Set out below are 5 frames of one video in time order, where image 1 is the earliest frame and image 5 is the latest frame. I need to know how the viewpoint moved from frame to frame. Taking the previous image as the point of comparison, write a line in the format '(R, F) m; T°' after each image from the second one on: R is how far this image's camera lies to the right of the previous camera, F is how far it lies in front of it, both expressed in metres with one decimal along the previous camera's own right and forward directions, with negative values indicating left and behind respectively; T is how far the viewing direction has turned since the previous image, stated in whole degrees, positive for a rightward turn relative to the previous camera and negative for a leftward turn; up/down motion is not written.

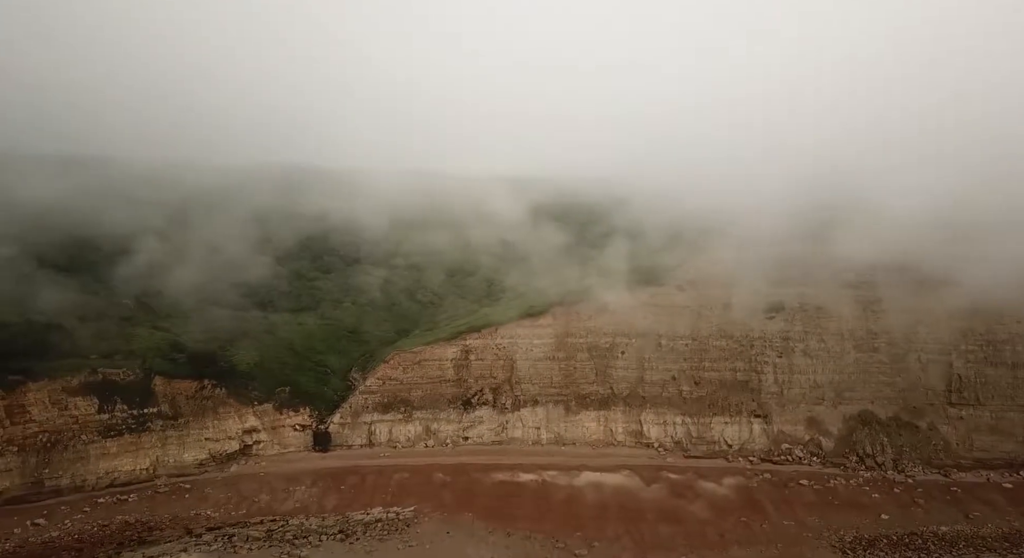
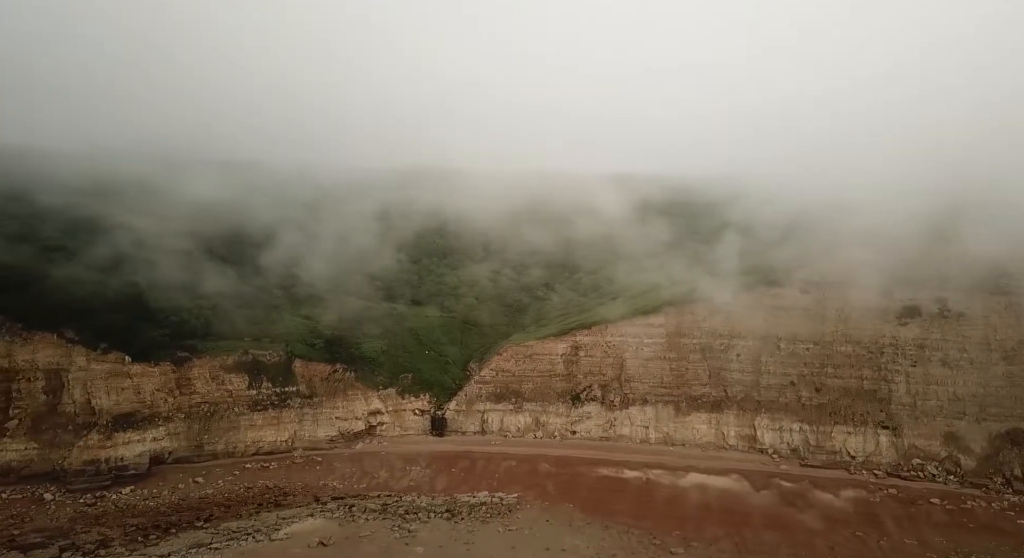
(+0.4, -0.2) m; -11°
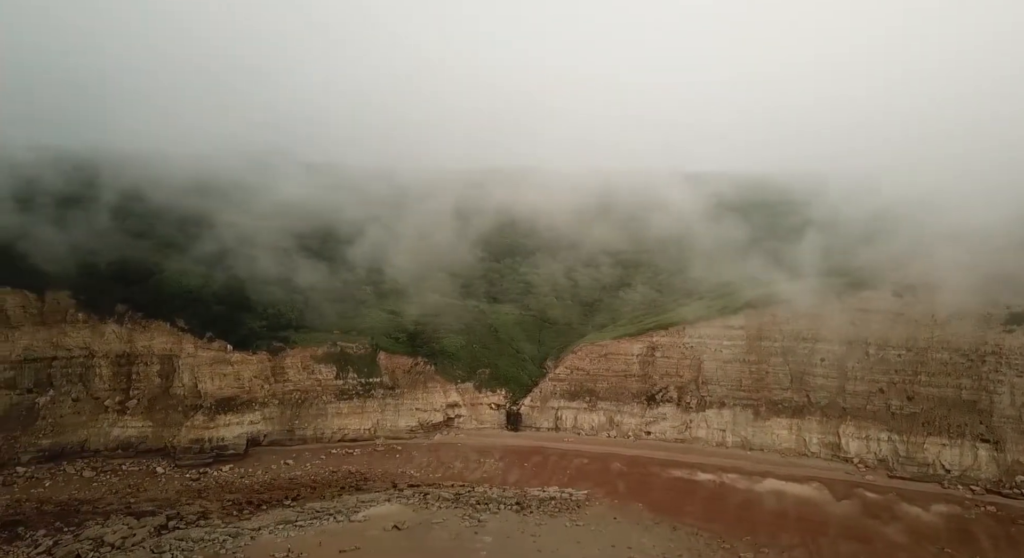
(+0.3, -0.2) m; -8°
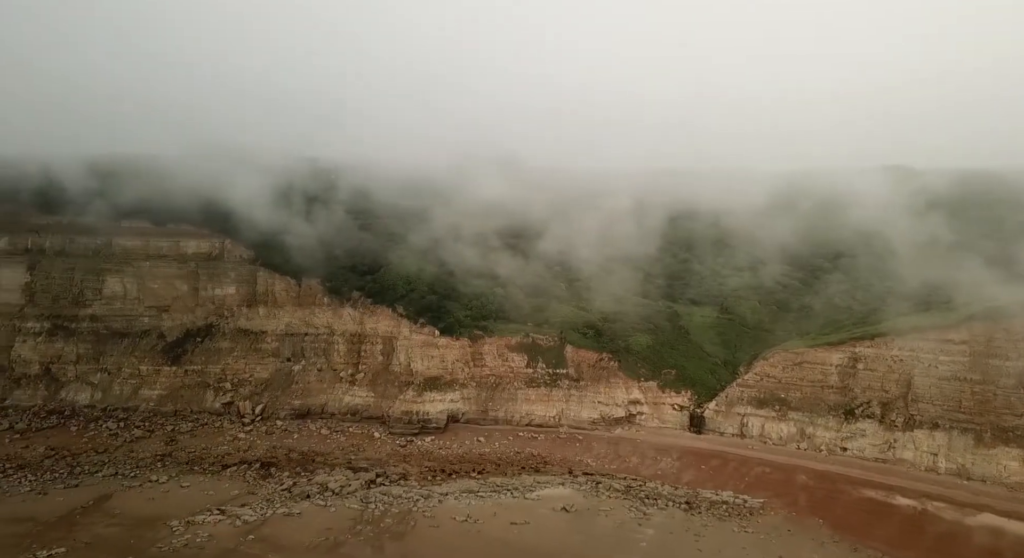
(+0.9, -0.4) m; -19°
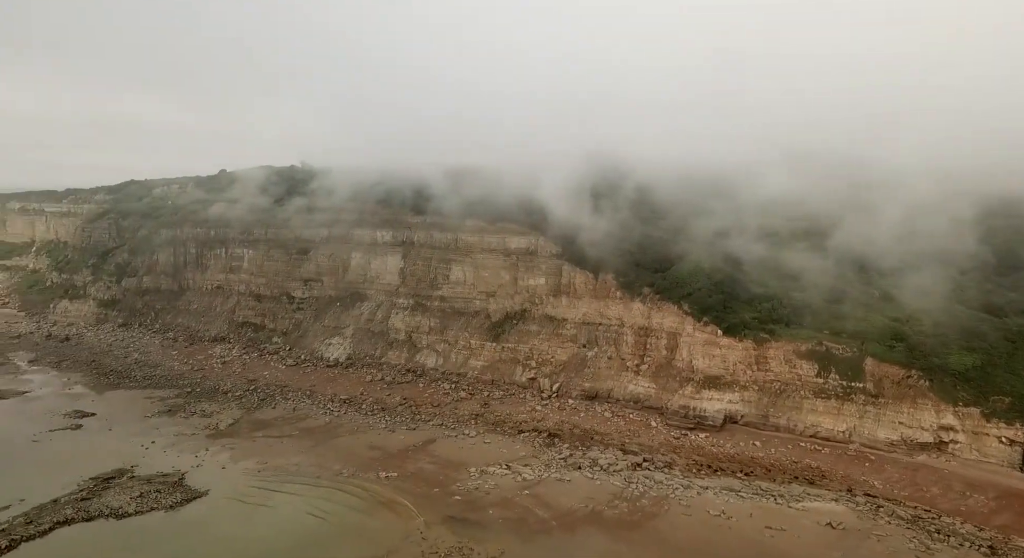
(+1.6, -0.9) m; -28°
